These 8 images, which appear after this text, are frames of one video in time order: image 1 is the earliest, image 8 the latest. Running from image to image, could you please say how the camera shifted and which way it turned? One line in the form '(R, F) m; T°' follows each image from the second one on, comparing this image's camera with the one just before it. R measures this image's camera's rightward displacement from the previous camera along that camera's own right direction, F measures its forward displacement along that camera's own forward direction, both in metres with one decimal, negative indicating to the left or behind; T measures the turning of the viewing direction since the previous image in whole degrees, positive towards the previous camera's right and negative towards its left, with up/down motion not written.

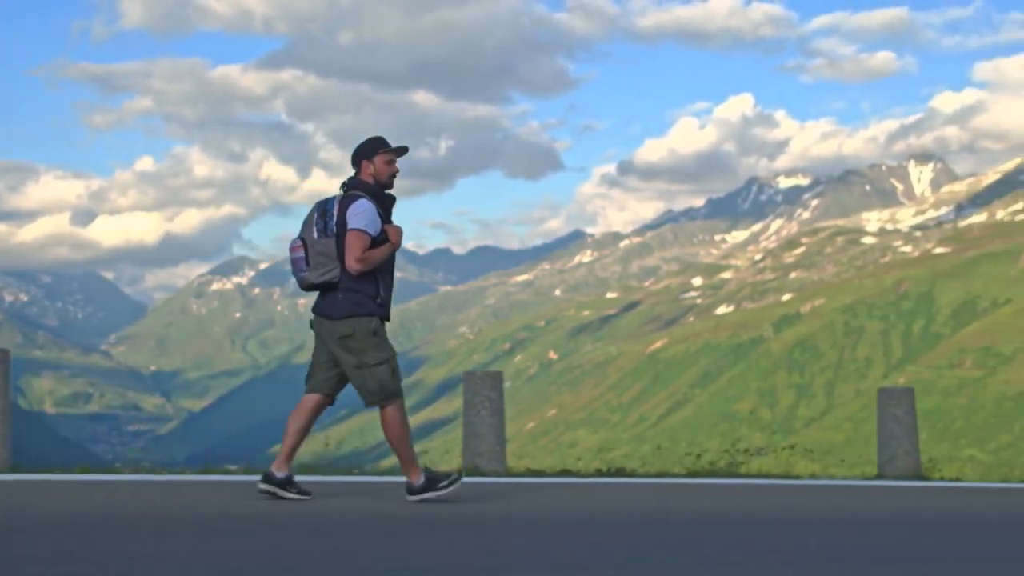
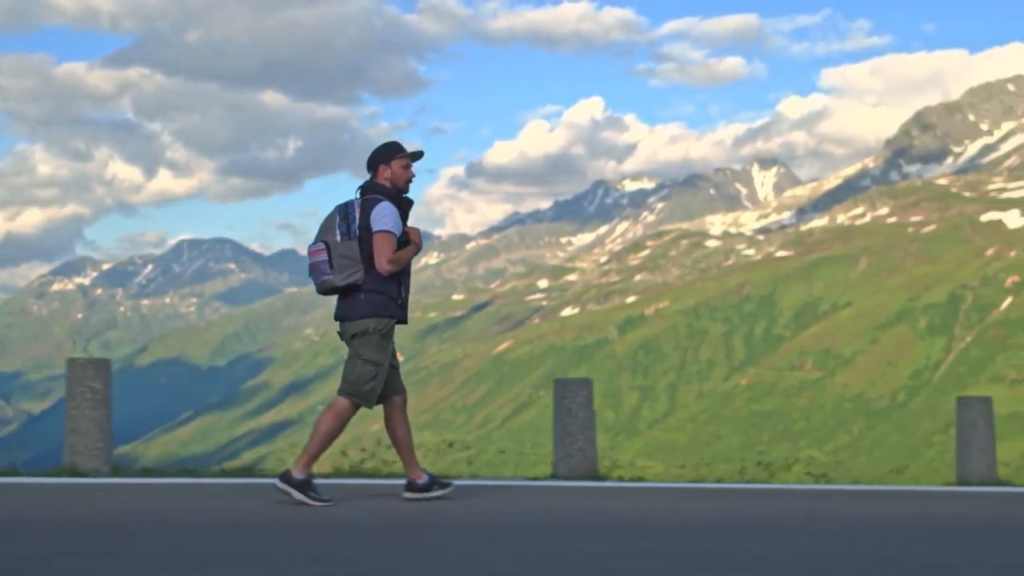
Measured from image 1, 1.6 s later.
(+1.2, 0.0) m; +4°
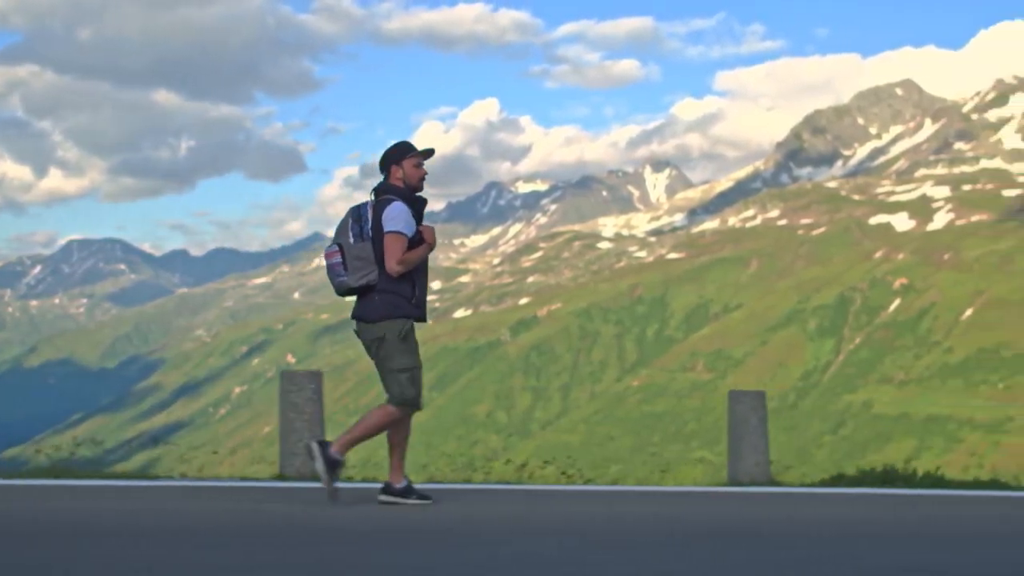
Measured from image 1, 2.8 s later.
(+0.6, 0.0) m; +3°
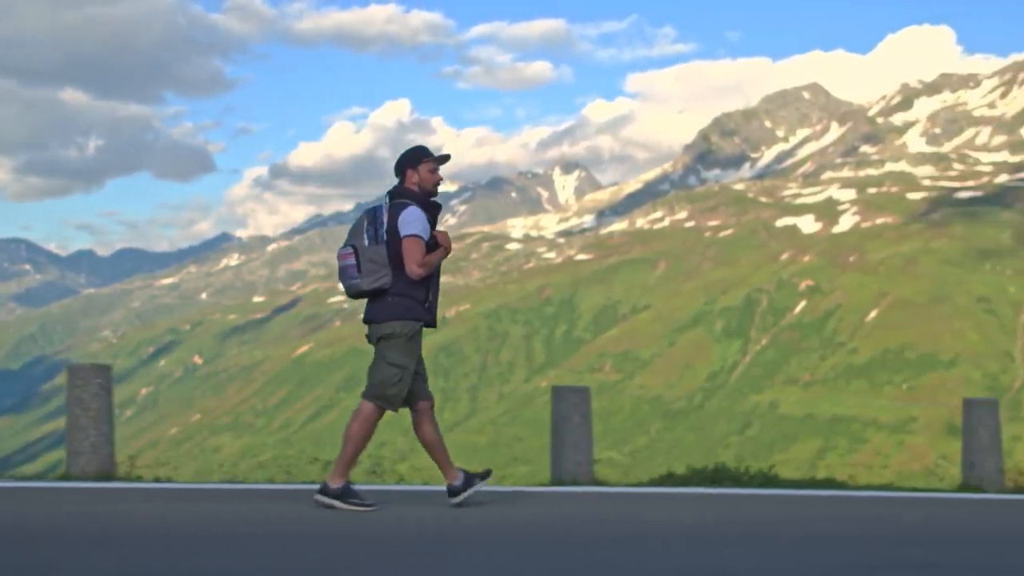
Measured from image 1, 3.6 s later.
(+0.7, -0.1) m; +2°
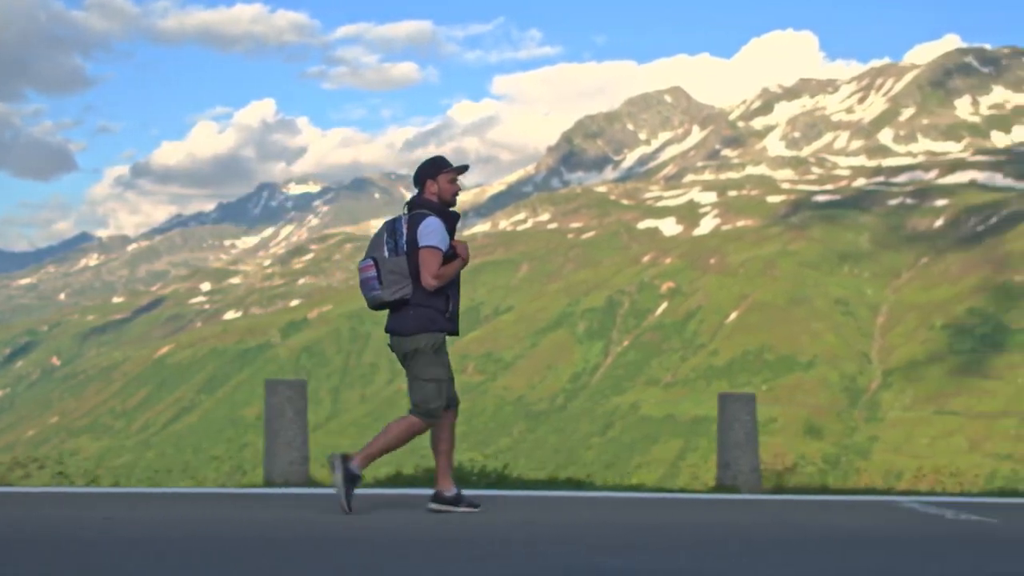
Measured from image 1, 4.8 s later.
(+0.6, -0.1) m; +4°
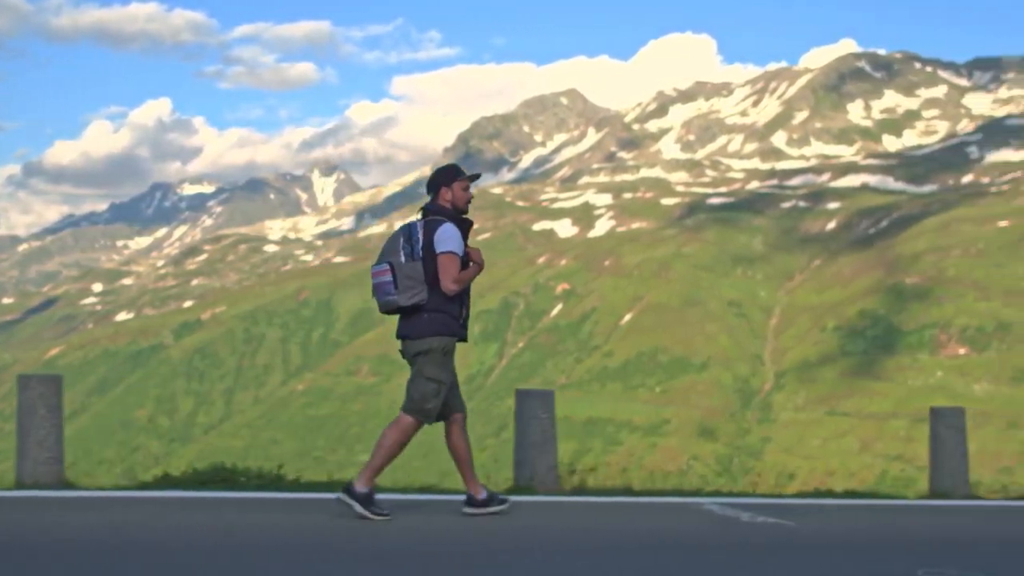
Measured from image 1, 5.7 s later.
(+0.7, 0.0) m; +3°
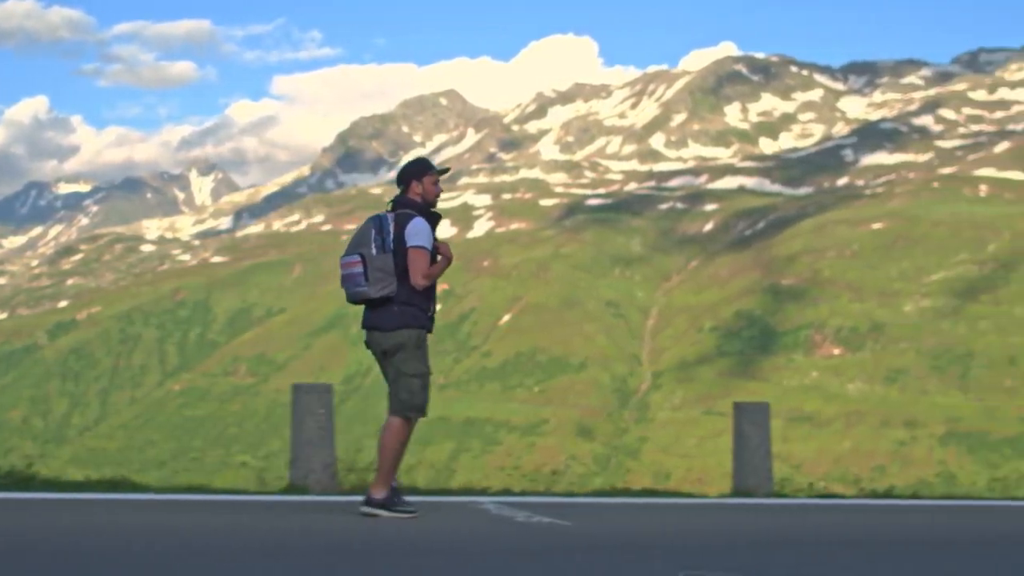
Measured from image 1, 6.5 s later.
(+0.5, -0.1) m; +3°
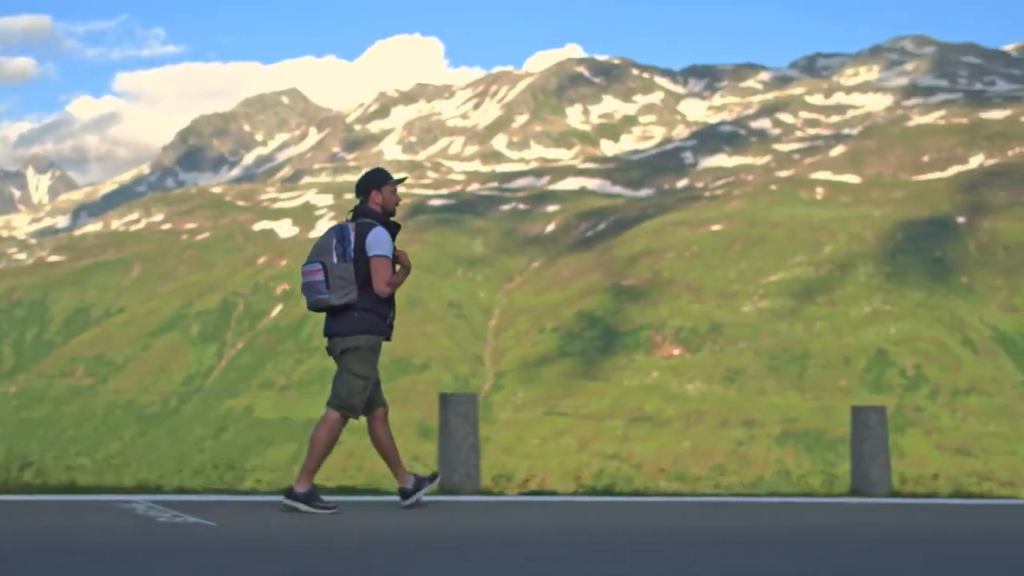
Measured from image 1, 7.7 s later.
(+0.5, -0.1) m; +4°
